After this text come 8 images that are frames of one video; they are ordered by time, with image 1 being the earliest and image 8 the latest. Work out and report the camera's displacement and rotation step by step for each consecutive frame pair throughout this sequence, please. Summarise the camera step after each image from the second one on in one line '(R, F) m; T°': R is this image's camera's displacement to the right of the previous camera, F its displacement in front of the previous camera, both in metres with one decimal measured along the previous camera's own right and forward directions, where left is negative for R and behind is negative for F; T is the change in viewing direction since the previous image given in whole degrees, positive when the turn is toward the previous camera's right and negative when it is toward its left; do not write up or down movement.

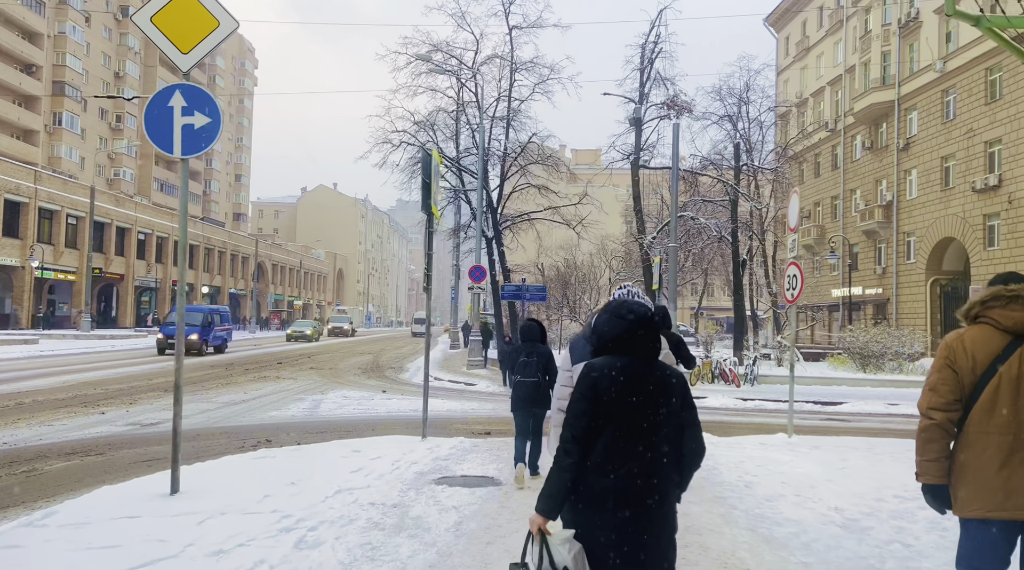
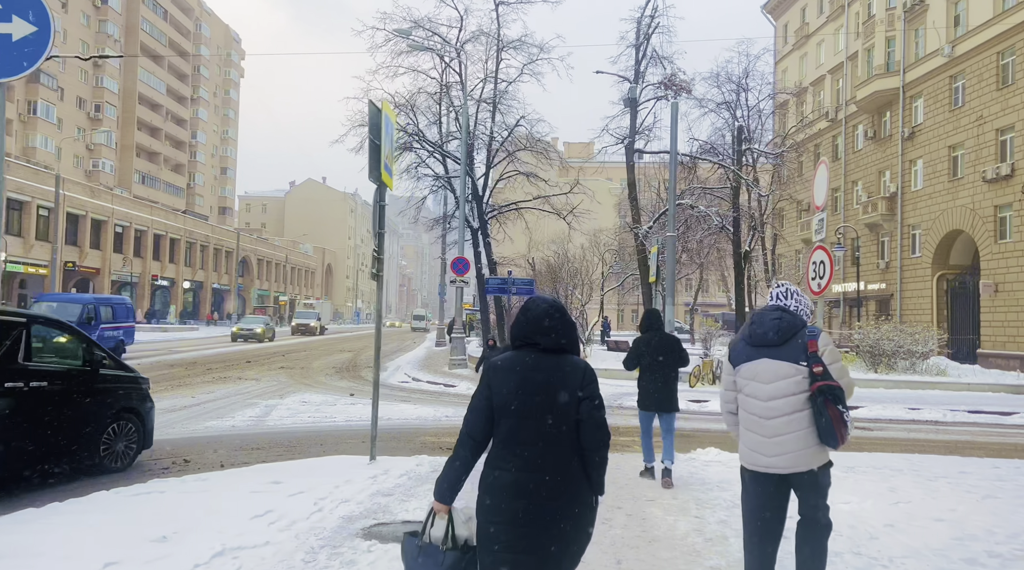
(+0.2, +1.7) m; 0°
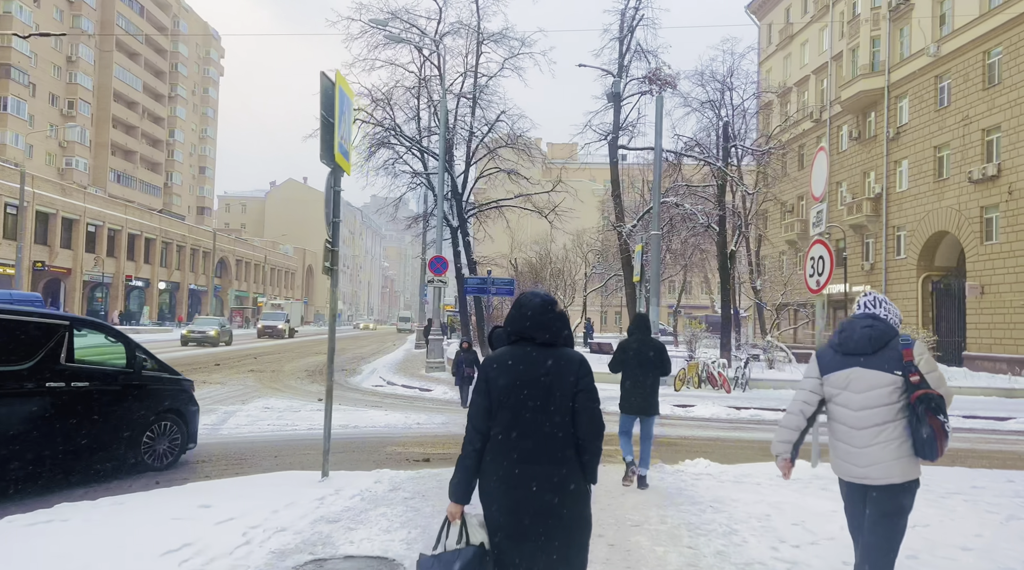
(+0.1, +0.7) m; +1°
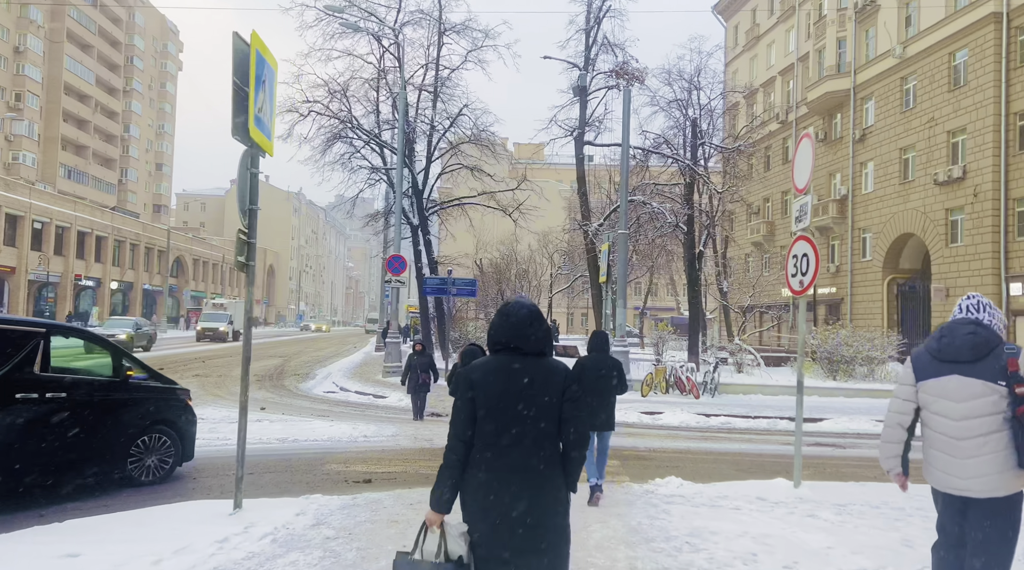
(+0.1, +0.9) m; +2°
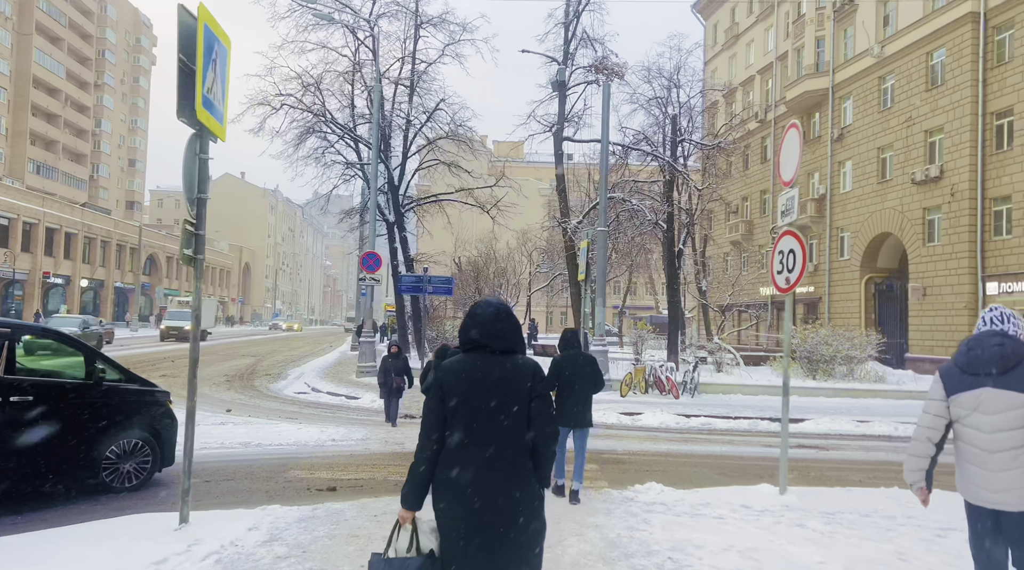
(0.0, +0.4) m; +1°
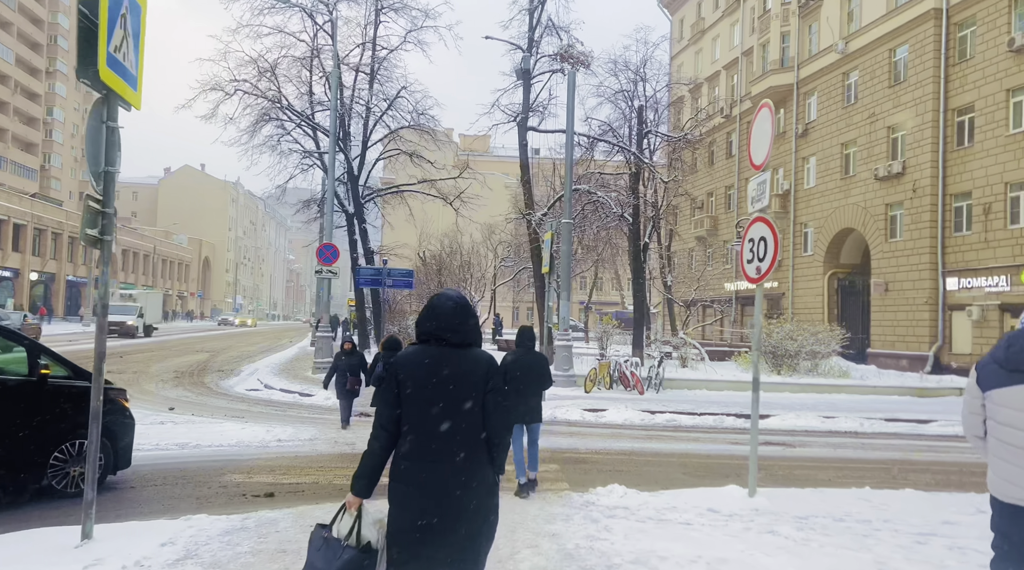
(+0.1, +0.5) m; +2°
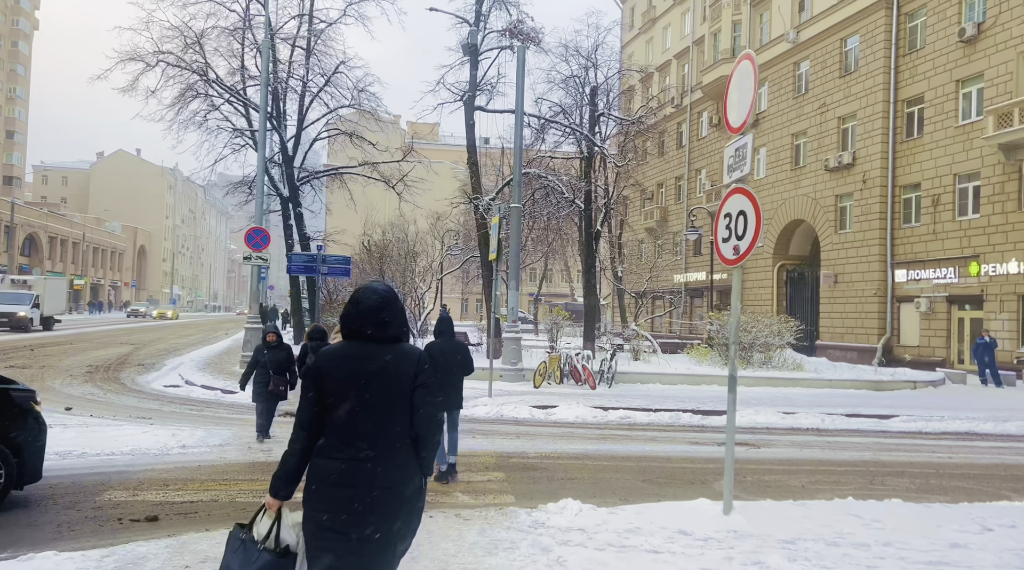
(+0.1, +1.1) m; +3°
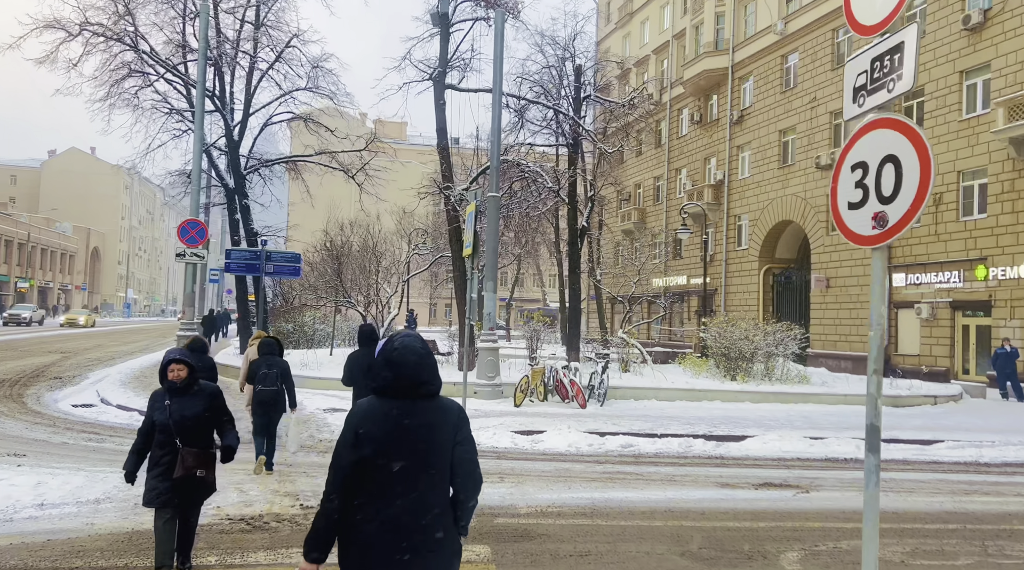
(-0.1, +2.5) m; +2°
